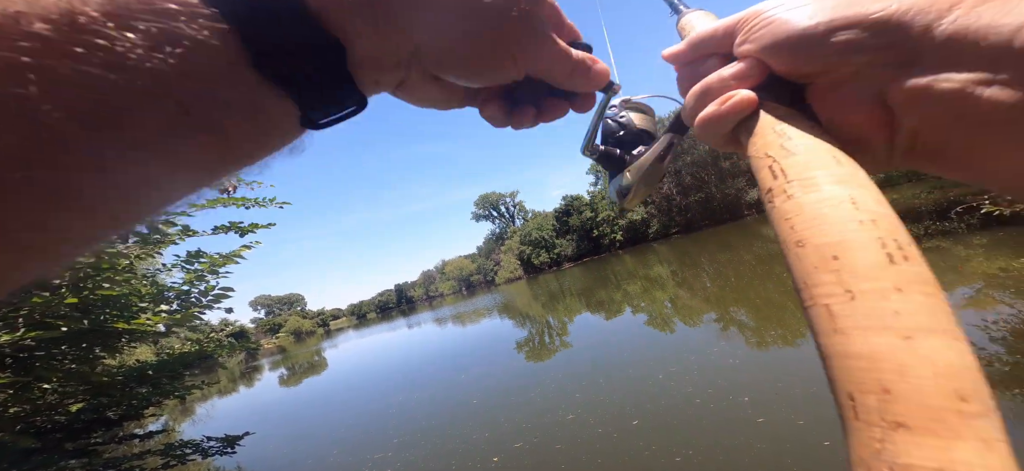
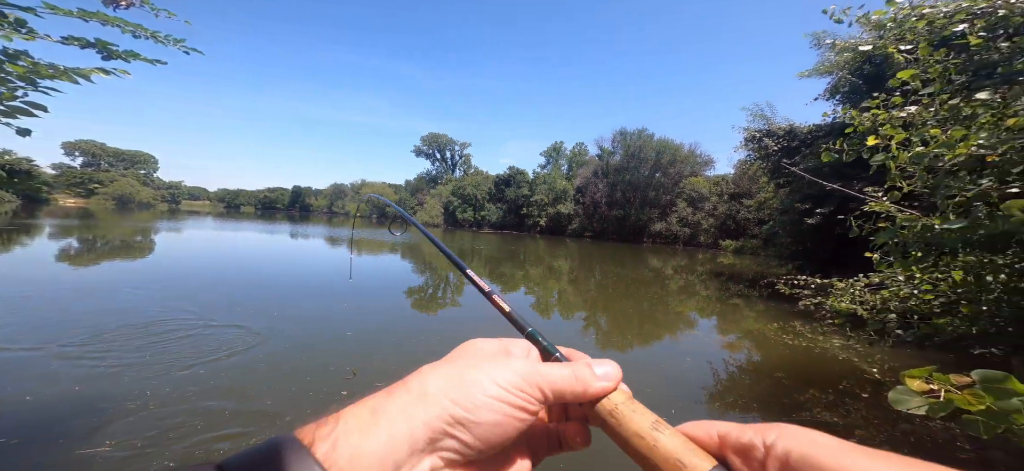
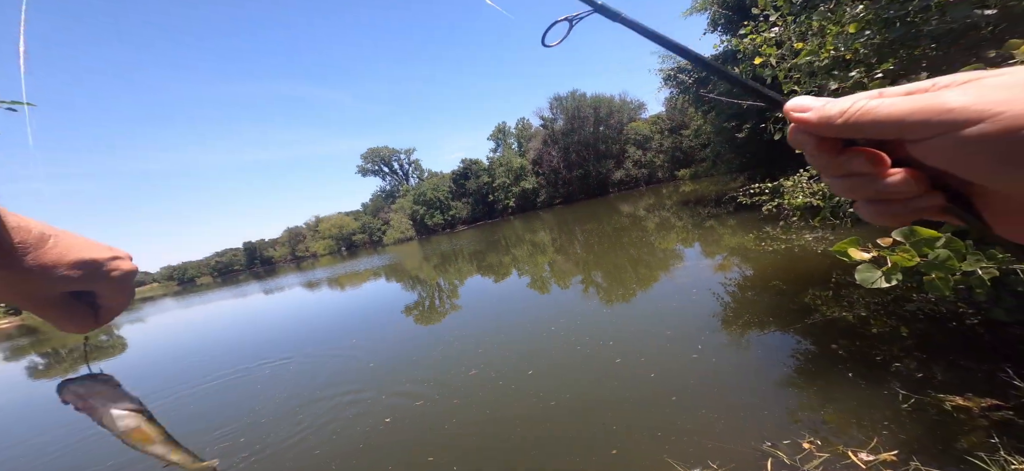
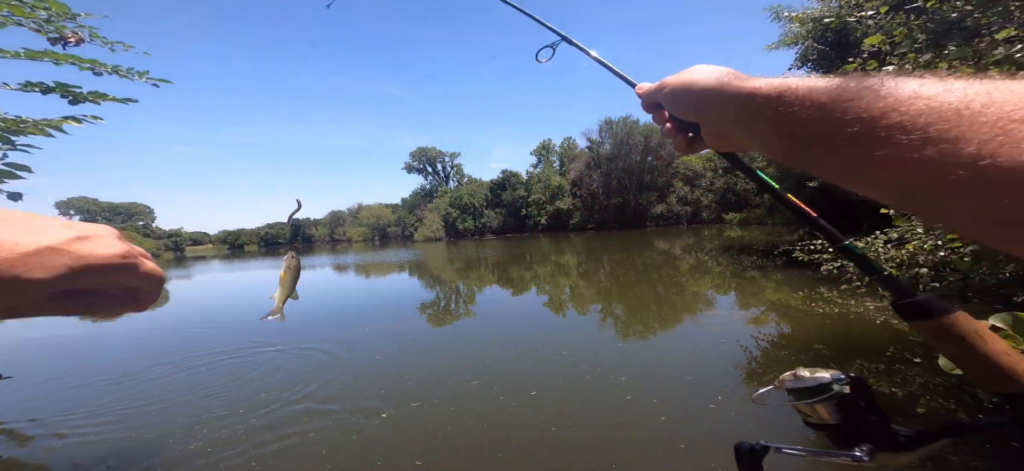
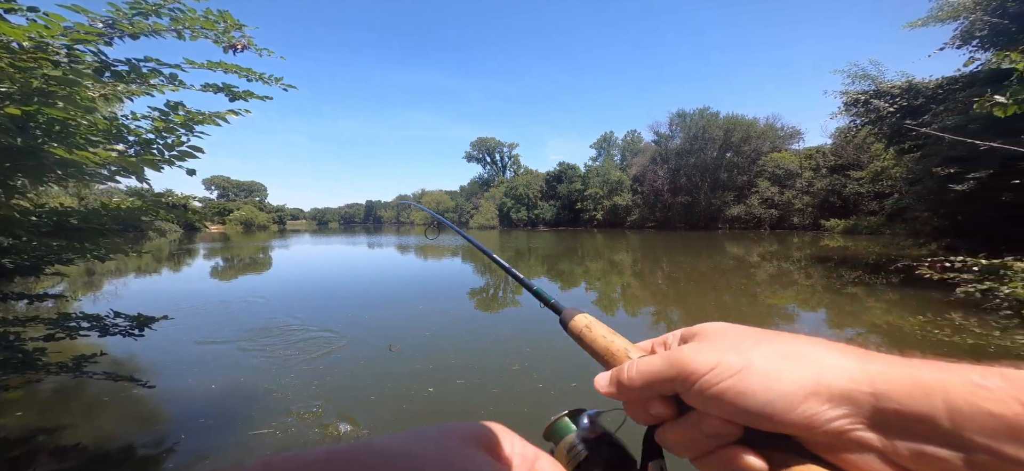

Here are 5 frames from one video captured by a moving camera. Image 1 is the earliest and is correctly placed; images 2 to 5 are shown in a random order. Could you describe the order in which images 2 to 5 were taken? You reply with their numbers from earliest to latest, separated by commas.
5, 2, 4, 3
